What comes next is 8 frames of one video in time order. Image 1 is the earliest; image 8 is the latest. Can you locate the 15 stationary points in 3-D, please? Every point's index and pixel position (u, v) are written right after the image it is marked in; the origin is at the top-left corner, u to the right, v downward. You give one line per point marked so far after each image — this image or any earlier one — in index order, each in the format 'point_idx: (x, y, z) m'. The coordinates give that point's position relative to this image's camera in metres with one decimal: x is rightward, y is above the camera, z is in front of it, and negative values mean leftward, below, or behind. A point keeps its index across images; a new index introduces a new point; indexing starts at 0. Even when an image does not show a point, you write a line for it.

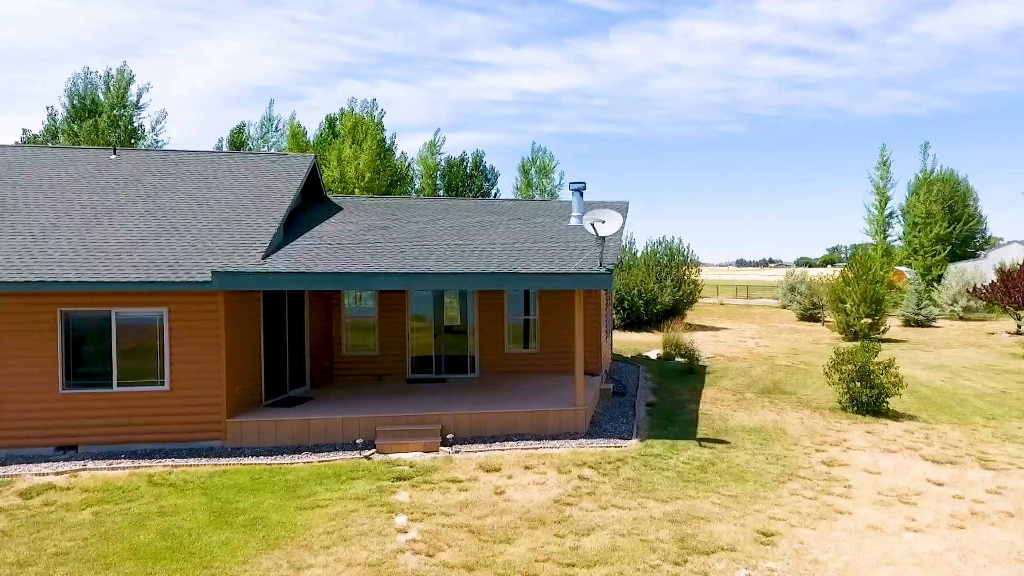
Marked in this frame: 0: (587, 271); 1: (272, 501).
0: (+1.2, +0.3, +10.8) m
1: (-3.1, -2.7, +8.2) m
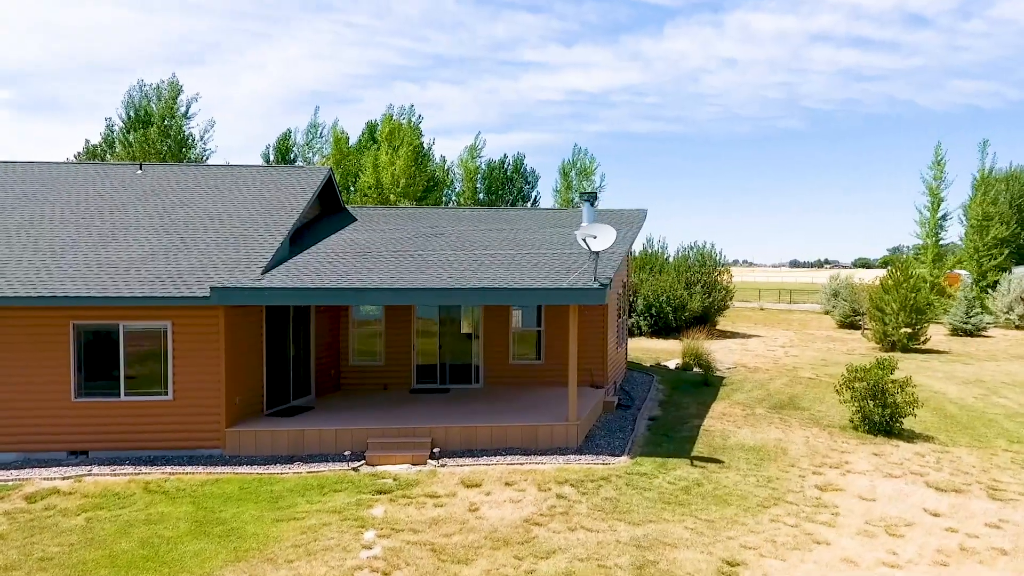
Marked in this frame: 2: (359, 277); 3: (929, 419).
0: (+1.1, 0.0, +10.8) m
1: (-3.5, -3.0, +8.5) m
2: (-2.8, +0.2, +11.1) m
3: (+8.5, -2.7, +13.1) m
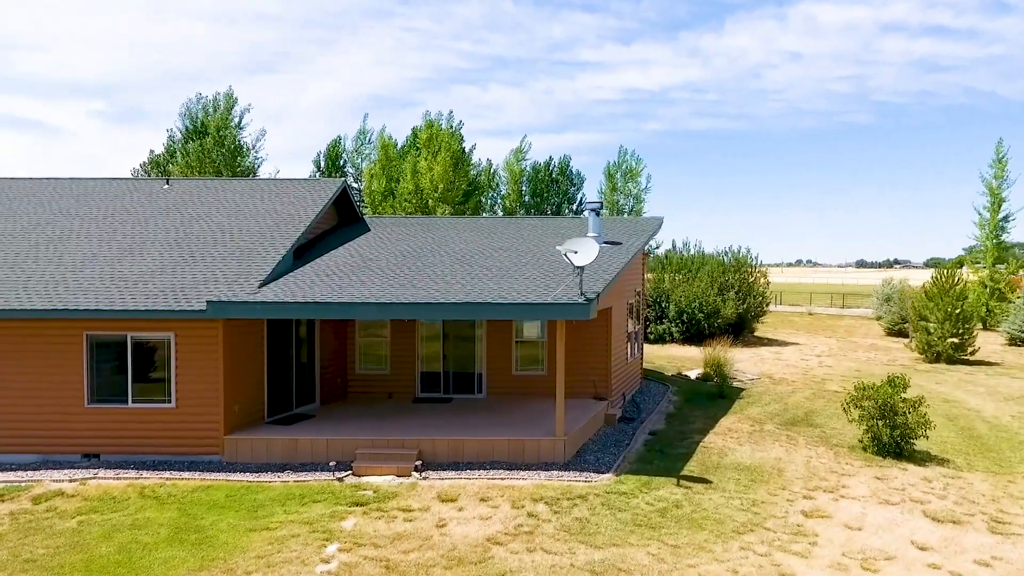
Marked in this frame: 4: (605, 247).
0: (+0.9, -0.2, +10.7) m
1: (-3.9, -3.2, +8.8) m
2: (-3.0, -0.1, +11.4) m
3: (+8.5, -2.9, +12.3) m
4: (+2.0, +0.9, +14.2) m
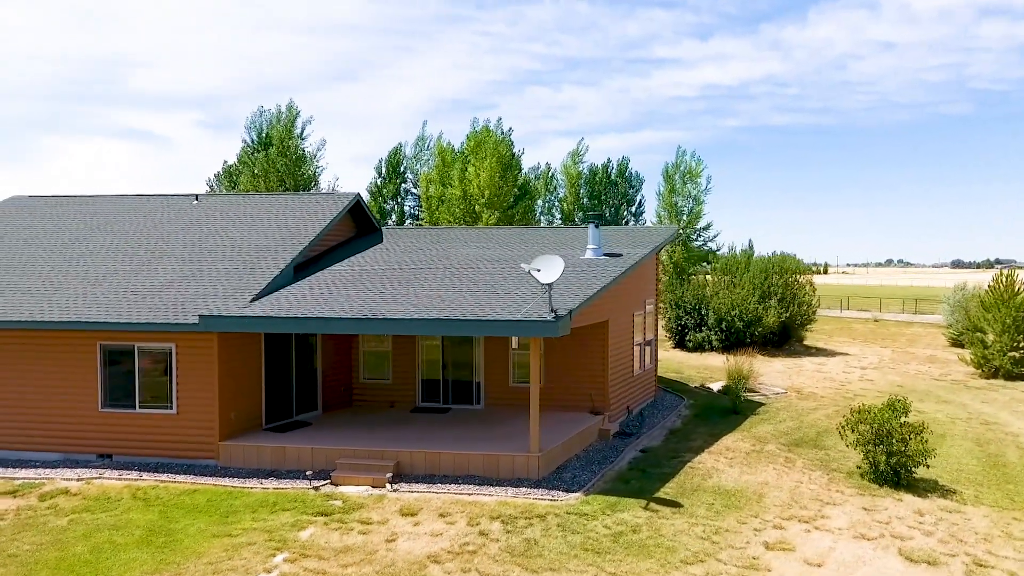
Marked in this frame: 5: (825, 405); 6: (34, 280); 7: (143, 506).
0: (+0.4, -0.5, +10.6) m
1: (-4.5, -3.5, +9.3) m
2: (-3.3, -0.3, +11.7) m
3: (+8.2, -3.2, +11.4) m
4: (+2.0, +0.6, +14.0) m
5: (+7.9, -3.0, +16.2) m
6: (-10.0, +0.1, +13.4) m
7: (-5.8, -3.4, +10.0) m
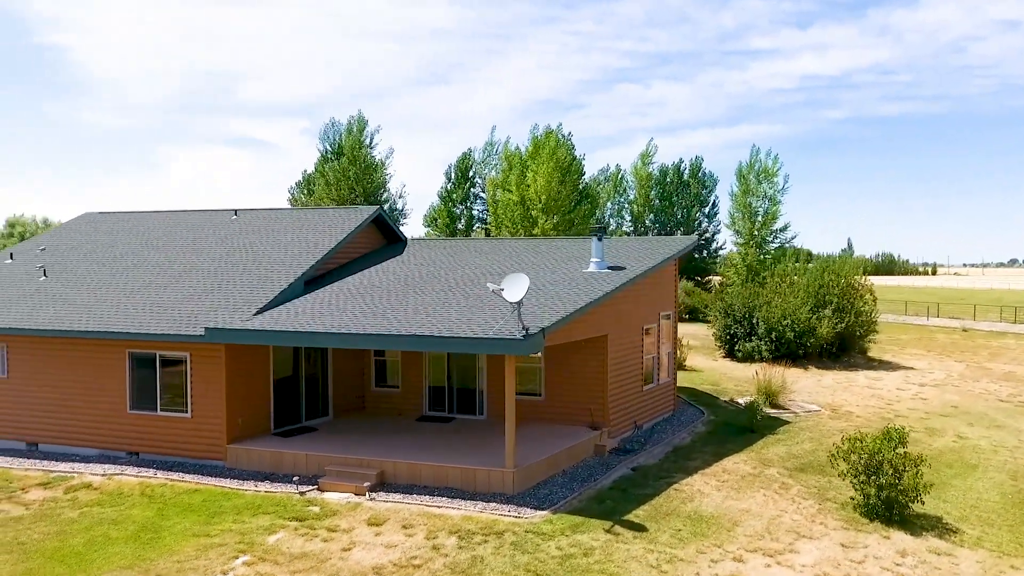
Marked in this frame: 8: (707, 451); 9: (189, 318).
0: (-0.1, -0.8, +10.7) m
1: (-5.1, -3.7, +10.0) m
2: (-3.6, -0.6, +12.3) m
3: (+7.7, -3.5, +10.4) m
4: (+2.0, +0.3, +13.8) m
5: (+8.2, -3.3, +15.2) m
6: (-10.0, -0.2, +14.8) m
7: (-6.3, -3.7, +10.9) m
8: (+4.1, -3.4, +13.3) m
9: (-6.5, -0.6, +12.9) m
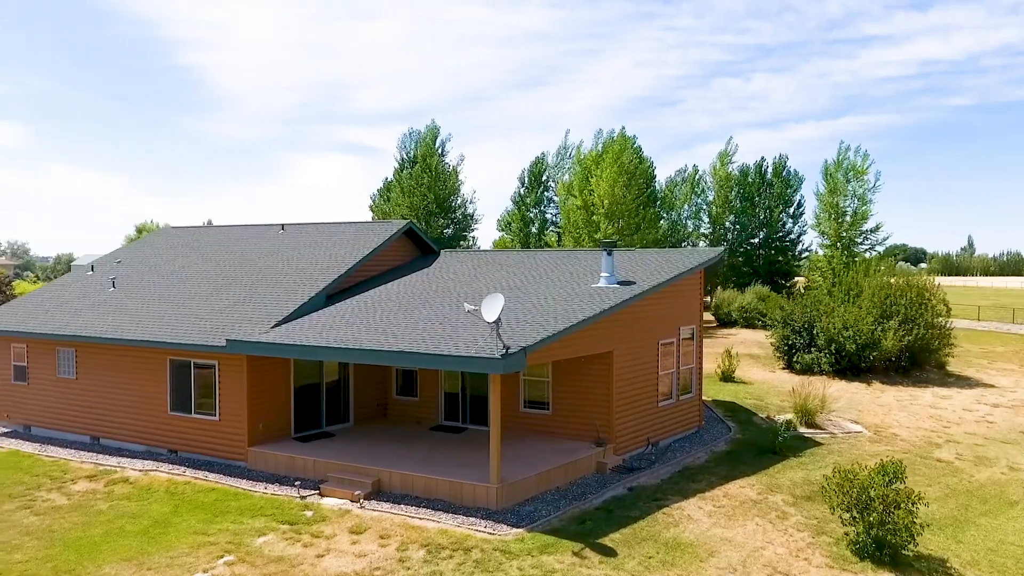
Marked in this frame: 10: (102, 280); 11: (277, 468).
0: (-0.3, -1.1, +10.8) m
1: (-5.5, -4.0, +10.9) m
2: (-3.6, -0.9, +12.9) m
3: (+7.3, -3.8, +9.4) m
4: (+2.1, 0.0, +13.6) m
5: (+8.5, -3.6, +14.1) m
6: (-9.6, -0.4, +16.4) m
7: (-6.5, -4.0, +12.0) m
8: (+4.1, -3.7, +12.8) m
9: (-6.4, -0.9, +13.9) m
10: (-12.0, +0.2, +18.8) m
11: (-4.8, -3.7, +13.1) m
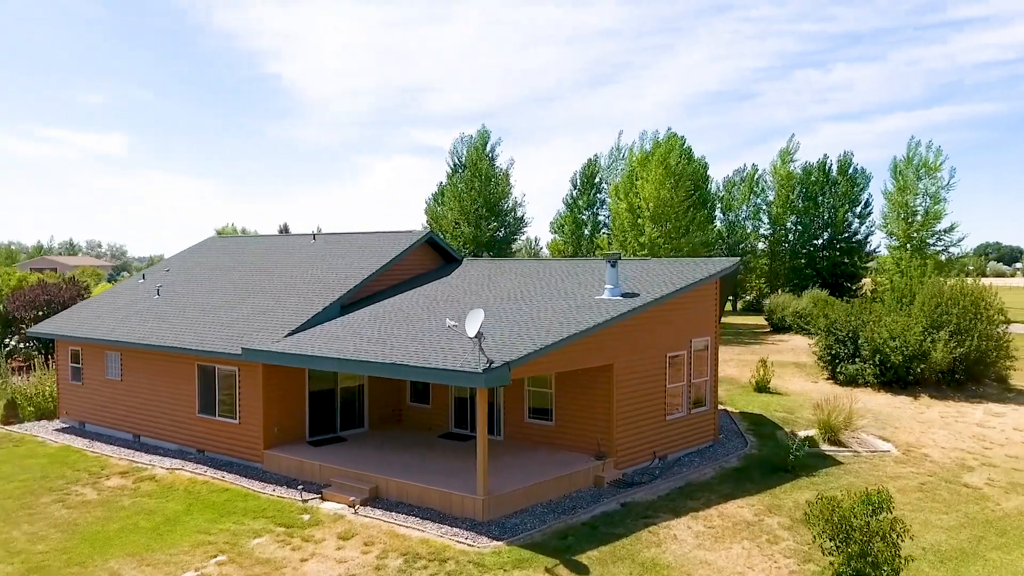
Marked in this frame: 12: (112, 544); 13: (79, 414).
0: (-0.6, -1.3, +10.9) m
1: (-5.7, -4.2, +11.6) m
2: (-3.6, -1.1, +13.4) m
3: (+6.9, -4.1, +8.7) m
4: (+2.2, -0.2, +13.4) m
5: (+8.5, -3.9, +13.3) m
6: (-9.2, -0.6, +17.4) m
7: (-6.6, -4.2, +12.8) m
8: (+4.1, -4.0, +12.5) m
9: (-6.3, -1.1, +14.7) m
10: (-11.4, 0.0, +20.1) m
11: (-4.8, -3.9, +13.7) m
12: (-6.7, -4.3, +10.7) m
13: (-12.7, -3.7, +18.7) m
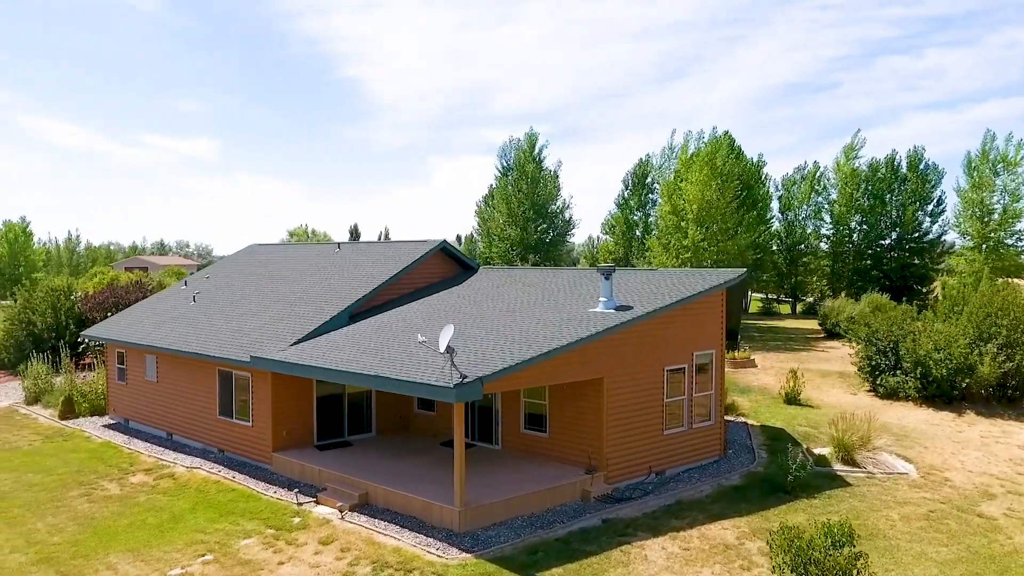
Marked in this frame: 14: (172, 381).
0: (-1.0, -1.6, +11.1) m
1: (-6.0, -4.5, +12.3) m
2: (-3.8, -1.4, +13.9) m
3: (+6.2, -4.4, +8.1) m
4: (+2.0, -0.5, +13.3) m
5: (+8.3, -4.1, +12.5) m
6: (-8.9, -0.9, +18.5) m
7: (-6.8, -4.4, +13.6) m
8: (+3.8, -4.2, +12.2) m
9: (-6.3, -1.3, +15.5) m
10: (-10.8, -0.2, +21.3) m
11: (-4.9, -4.2, +14.3) m
12: (-7.1, -4.5, +11.6) m
13: (-12.2, -3.9, +20.1) m
14: (-9.6, -2.6, +17.9) m
